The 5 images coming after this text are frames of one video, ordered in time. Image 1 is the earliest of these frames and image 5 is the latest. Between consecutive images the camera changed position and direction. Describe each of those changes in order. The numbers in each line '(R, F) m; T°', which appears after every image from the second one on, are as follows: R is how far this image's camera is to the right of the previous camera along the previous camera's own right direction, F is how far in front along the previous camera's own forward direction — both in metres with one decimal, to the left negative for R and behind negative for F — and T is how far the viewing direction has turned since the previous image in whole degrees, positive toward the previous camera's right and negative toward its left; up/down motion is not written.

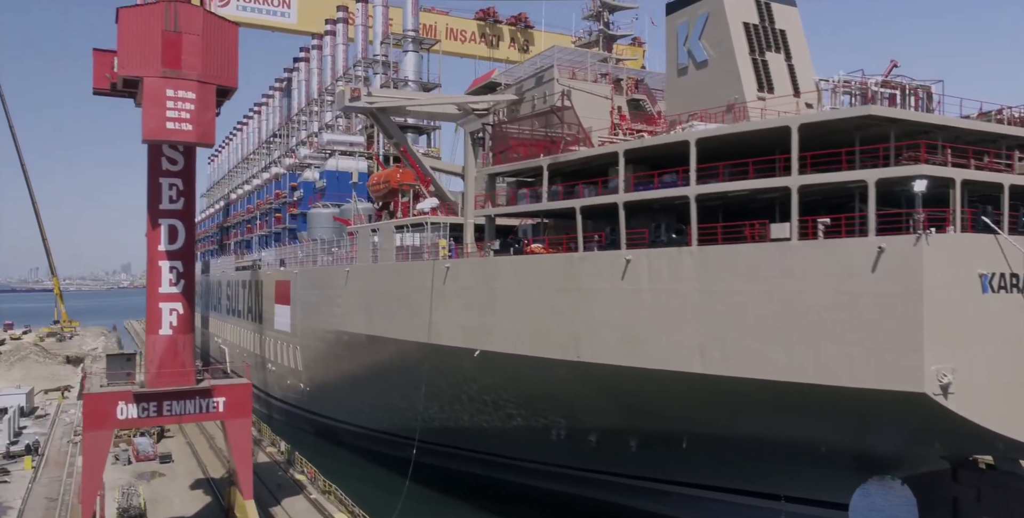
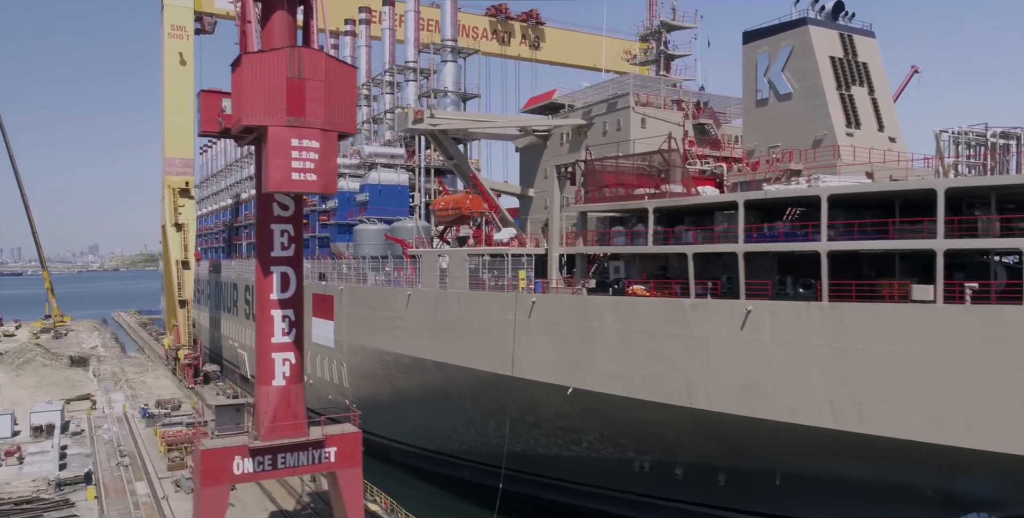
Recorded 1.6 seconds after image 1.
(-2.1, +0.2) m; +2°
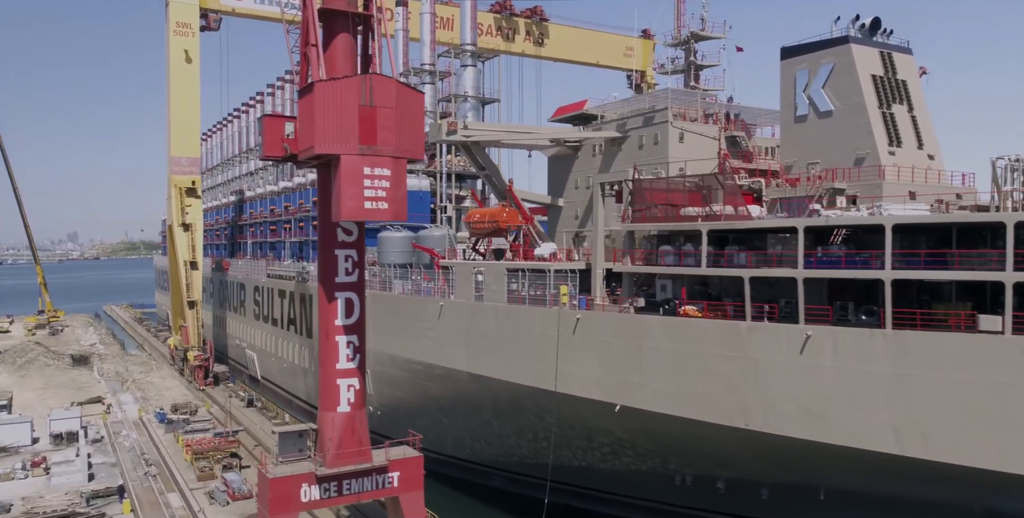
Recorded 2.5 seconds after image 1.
(-1.2, 0.0) m; +1°
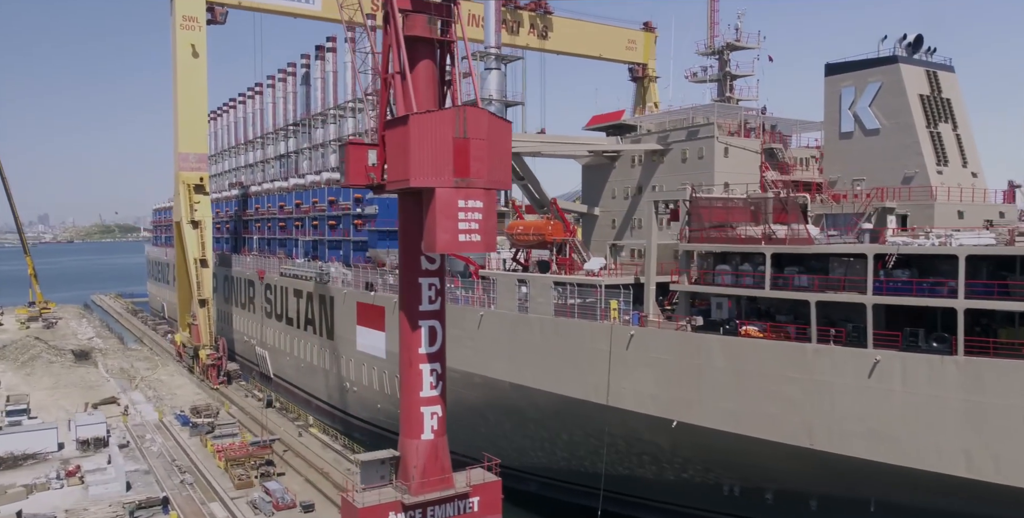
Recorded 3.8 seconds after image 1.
(-1.5, -0.1) m; +2°
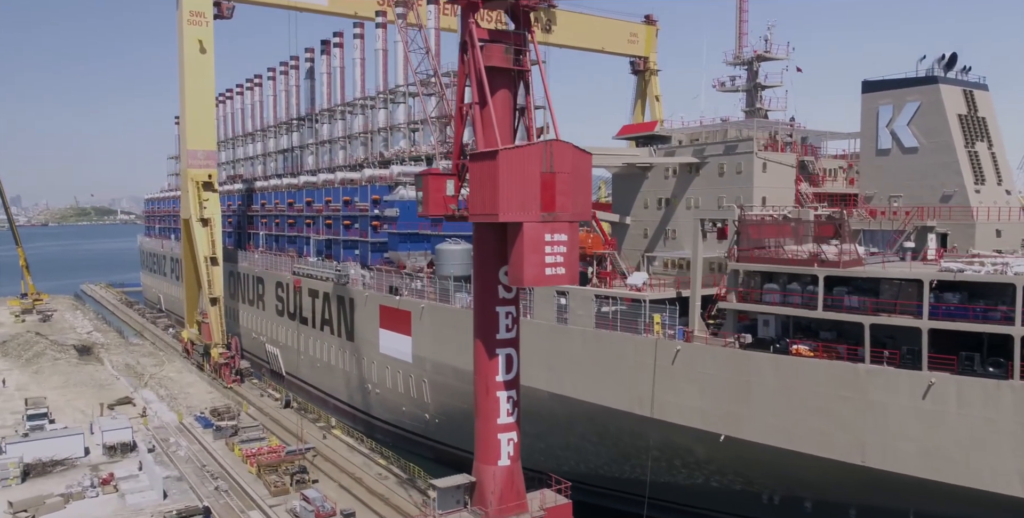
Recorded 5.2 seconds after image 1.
(-1.4, -0.2) m; +2°
